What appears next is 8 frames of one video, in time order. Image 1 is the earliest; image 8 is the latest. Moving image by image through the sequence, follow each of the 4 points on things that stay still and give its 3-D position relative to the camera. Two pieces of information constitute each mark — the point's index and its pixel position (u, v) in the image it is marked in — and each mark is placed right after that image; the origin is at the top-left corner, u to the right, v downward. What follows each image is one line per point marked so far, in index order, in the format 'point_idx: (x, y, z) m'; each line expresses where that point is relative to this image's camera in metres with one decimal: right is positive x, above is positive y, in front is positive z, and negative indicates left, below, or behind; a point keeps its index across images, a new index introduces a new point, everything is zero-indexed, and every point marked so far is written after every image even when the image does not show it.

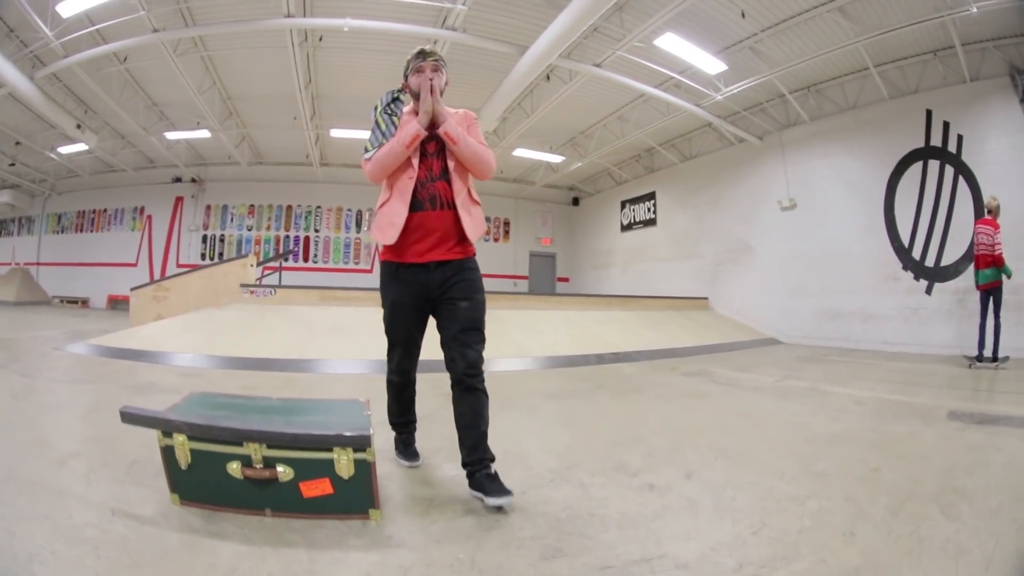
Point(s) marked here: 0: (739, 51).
0: (+2.7, +2.7, +4.5) m
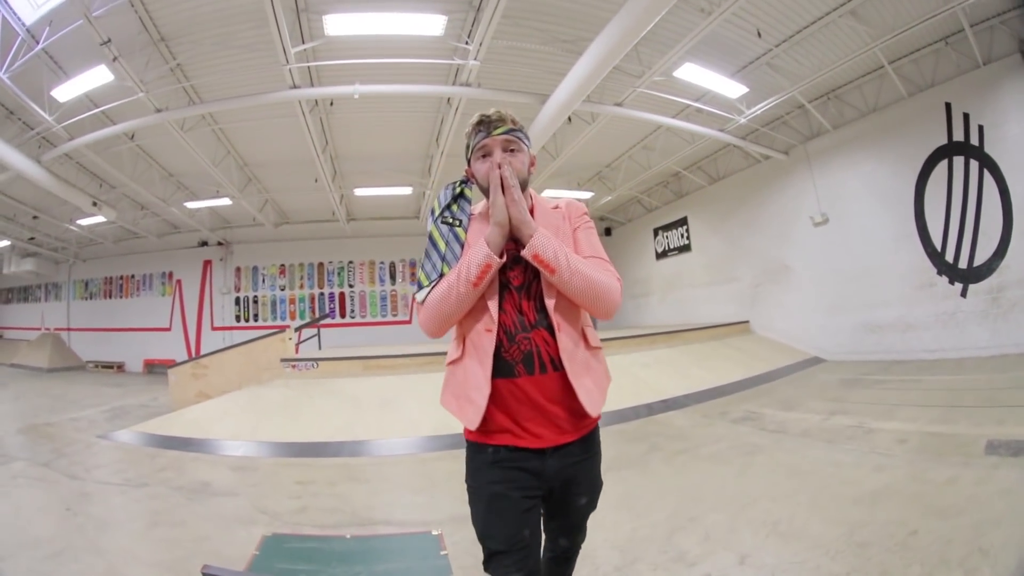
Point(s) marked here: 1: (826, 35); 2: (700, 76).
0: (+2.8, +2.6, +4.5) m
1: (+3.2, +2.6, +4.1) m
2: (+2.0, +2.4, +4.3) m
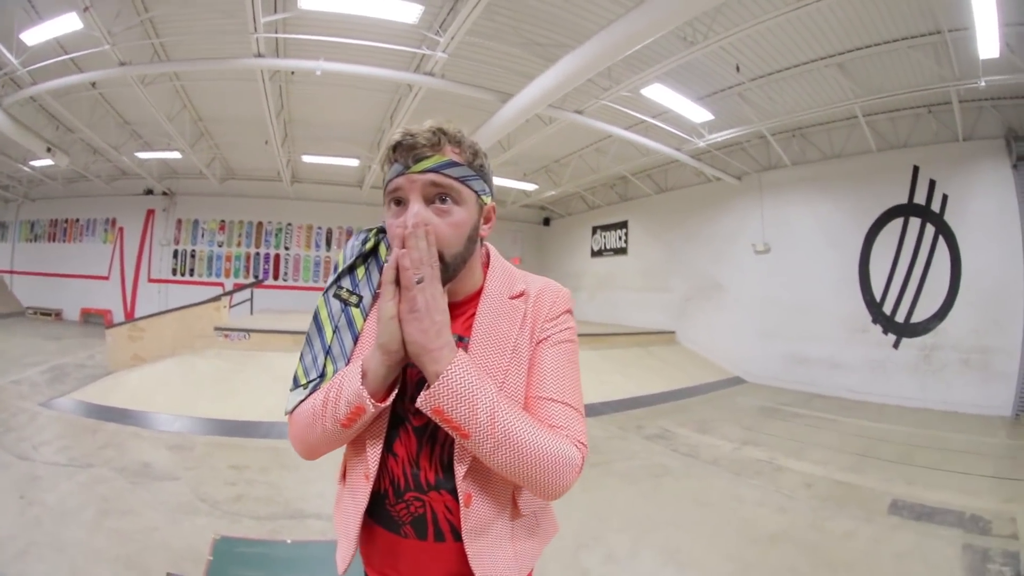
0: (+2.6, +2.3, +4.6) m
1: (+3.1, +2.2, +4.2) m
2: (+1.8, +2.1, +4.3) m
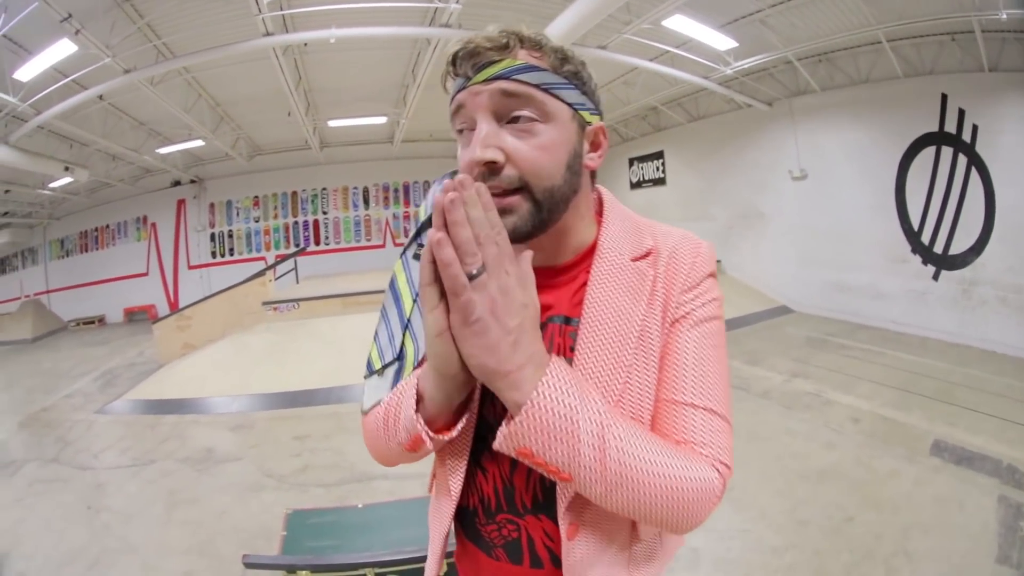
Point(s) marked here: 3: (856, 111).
0: (+2.6, +2.9, +4.4) m
1: (+3.1, +2.9, +4.0) m
2: (+1.9, +2.7, +4.2) m
3: (+4.4, +2.3, +5.1) m
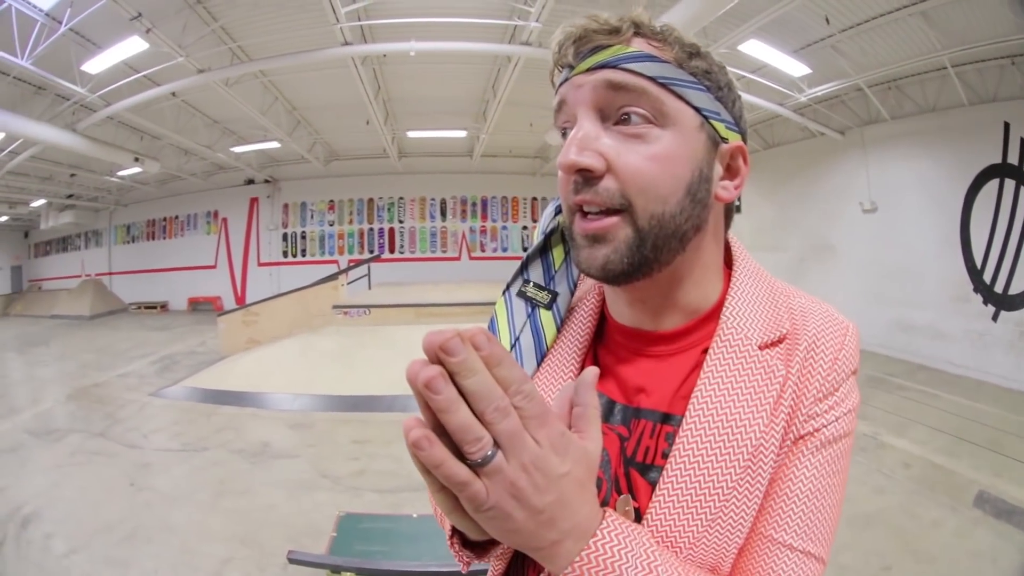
0: (+3.3, +2.6, +4.3) m
1: (+3.8, +2.6, +3.9) m
2: (+2.5, +2.5, +4.1) m
3: (+5.1, +1.9, +5.0) m
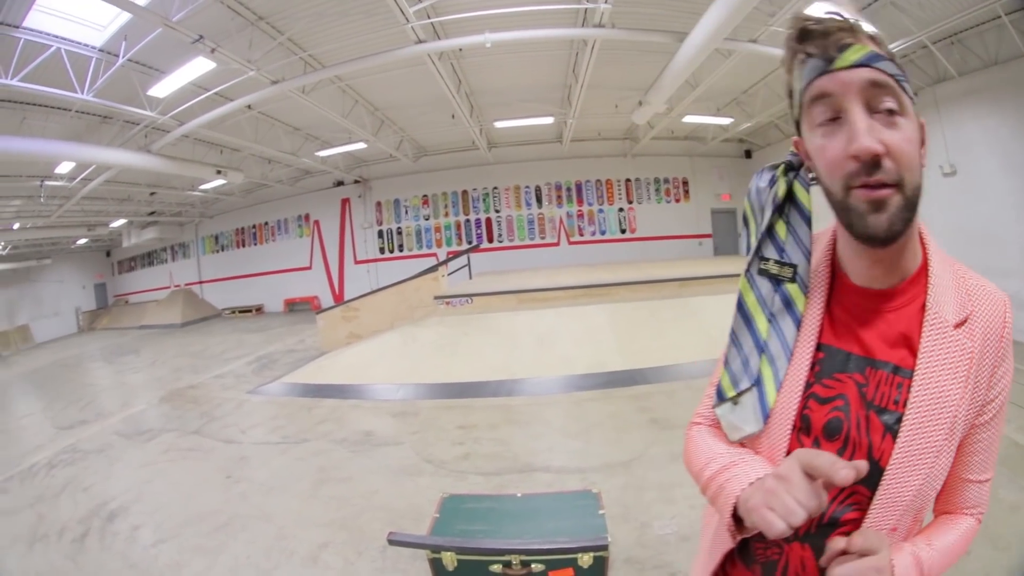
0: (+3.9, +2.9, +4.1) m
1: (+4.4, +2.9, +3.6) m
2: (+3.1, +2.7, +4.0) m
3: (+5.8, +2.3, +4.6) m
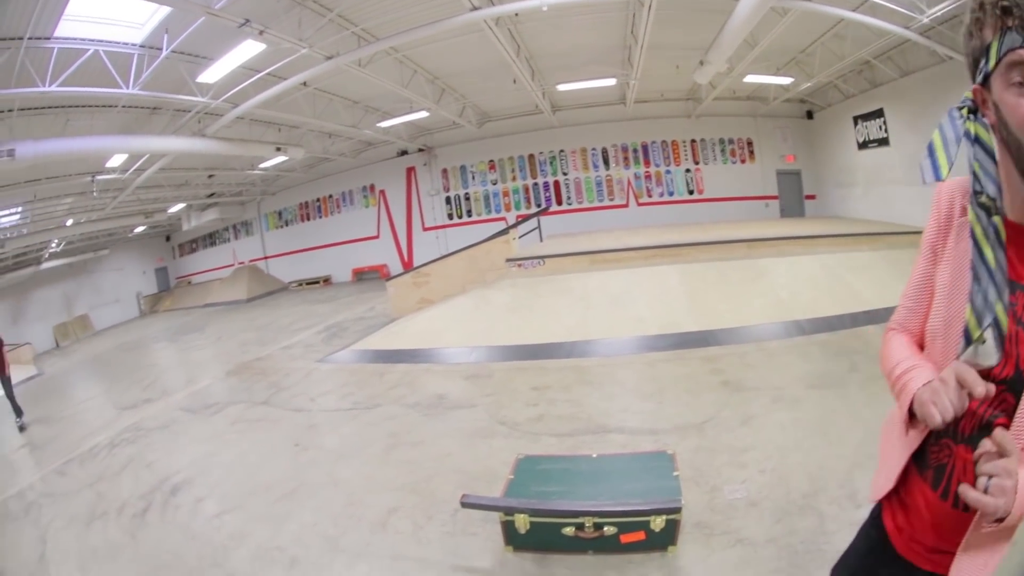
0: (+4.4, +3.3, +3.7) m
1: (+4.9, +3.3, +3.2) m
2: (+3.7, +3.1, +3.6) m
3: (+6.3, +2.7, +4.2) m
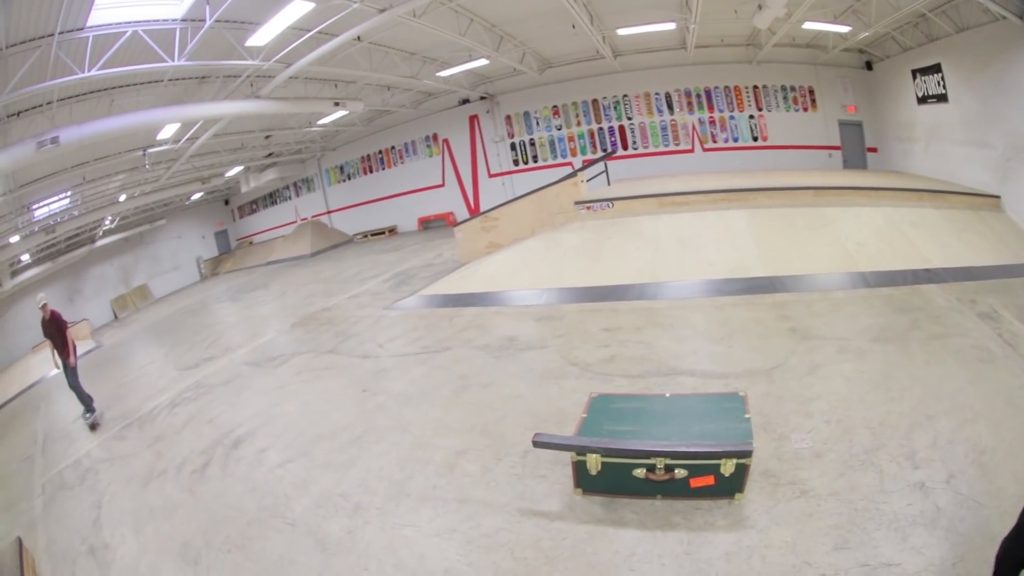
0: (+5.0, +3.7, +3.2) m
1: (+5.4, +3.7, +2.7) m
2: (+4.2, +3.5, +3.2) m
3: (+6.9, +3.2, +3.6) m
